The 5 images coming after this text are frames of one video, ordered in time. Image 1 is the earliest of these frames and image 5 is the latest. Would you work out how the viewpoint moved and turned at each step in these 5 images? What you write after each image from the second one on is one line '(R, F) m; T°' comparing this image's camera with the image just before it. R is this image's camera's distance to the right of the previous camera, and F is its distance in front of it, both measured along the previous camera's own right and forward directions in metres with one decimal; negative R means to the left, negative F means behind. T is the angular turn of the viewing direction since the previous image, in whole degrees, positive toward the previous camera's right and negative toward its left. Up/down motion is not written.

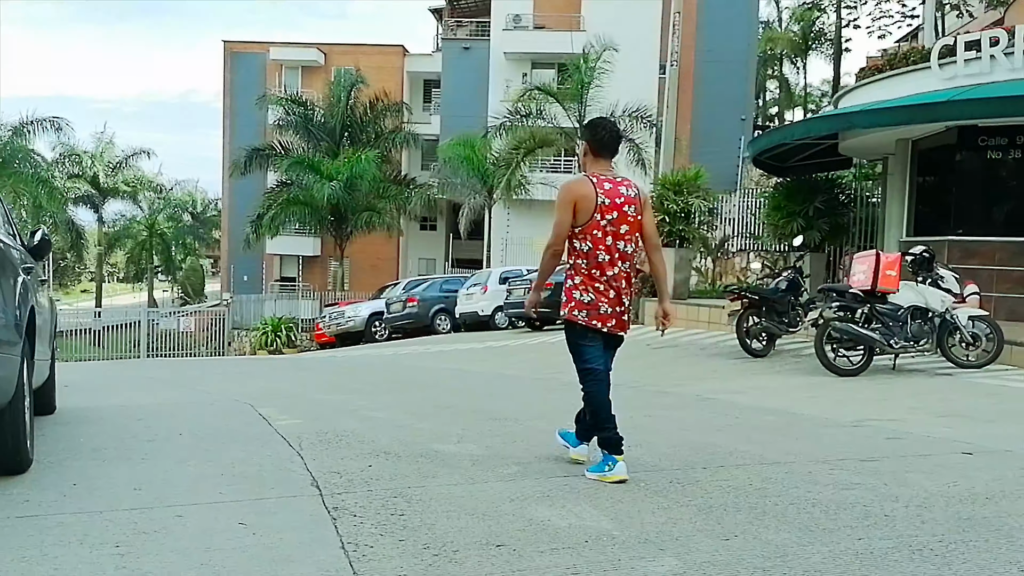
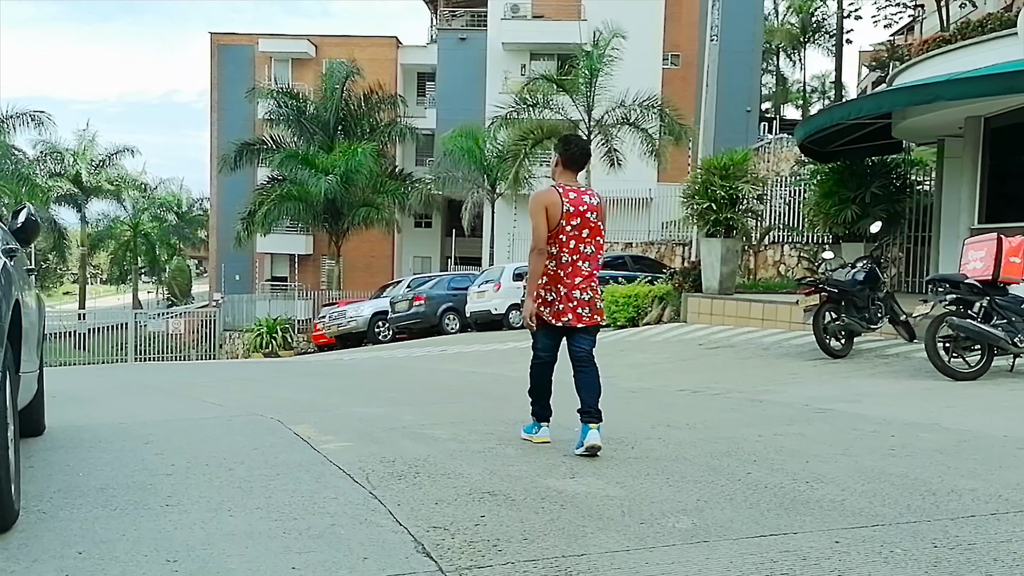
(-0.6, +1.4) m; +1°
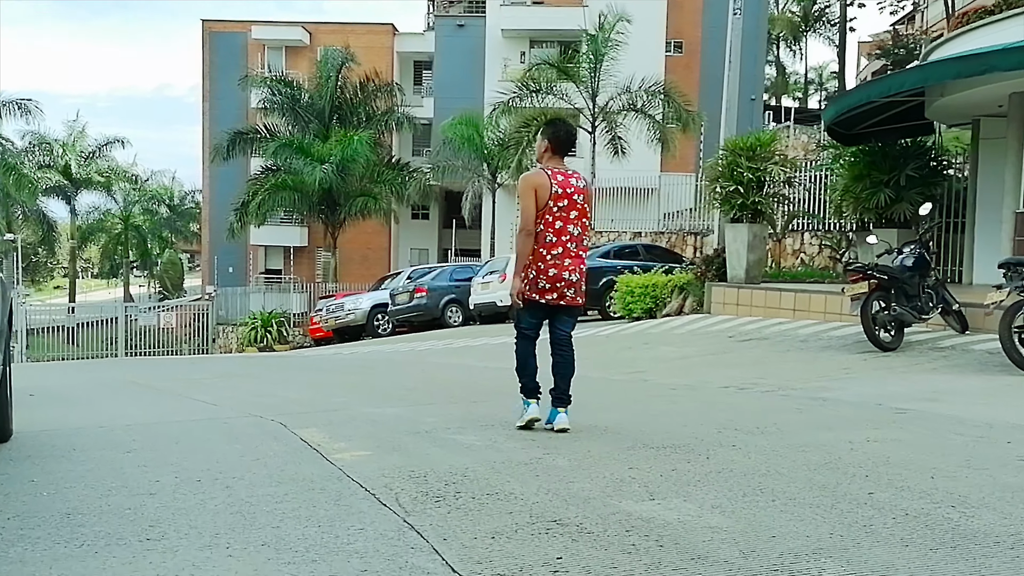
(-0.2, +0.9) m; 0°
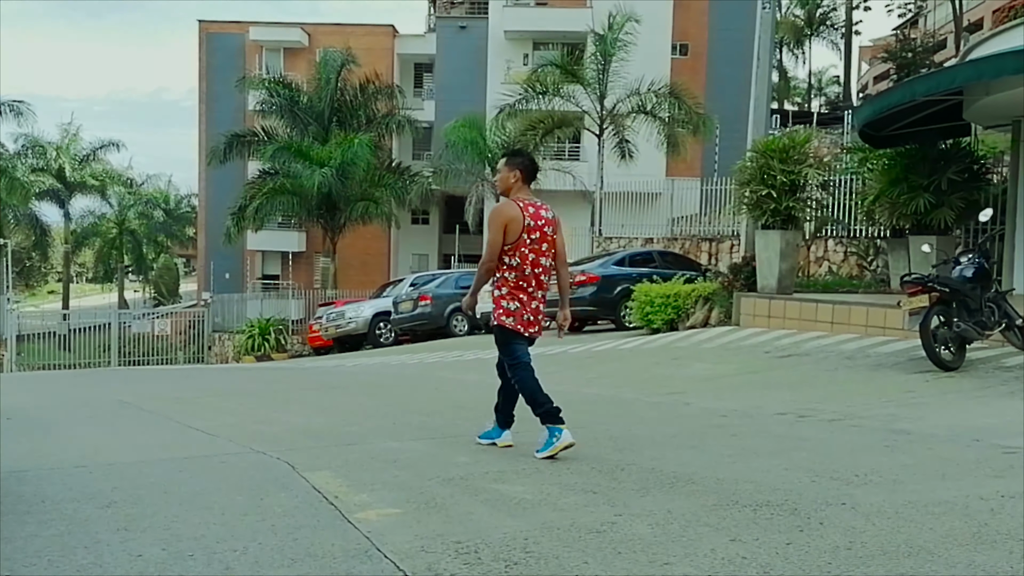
(-0.2, +0.9) m; 0°
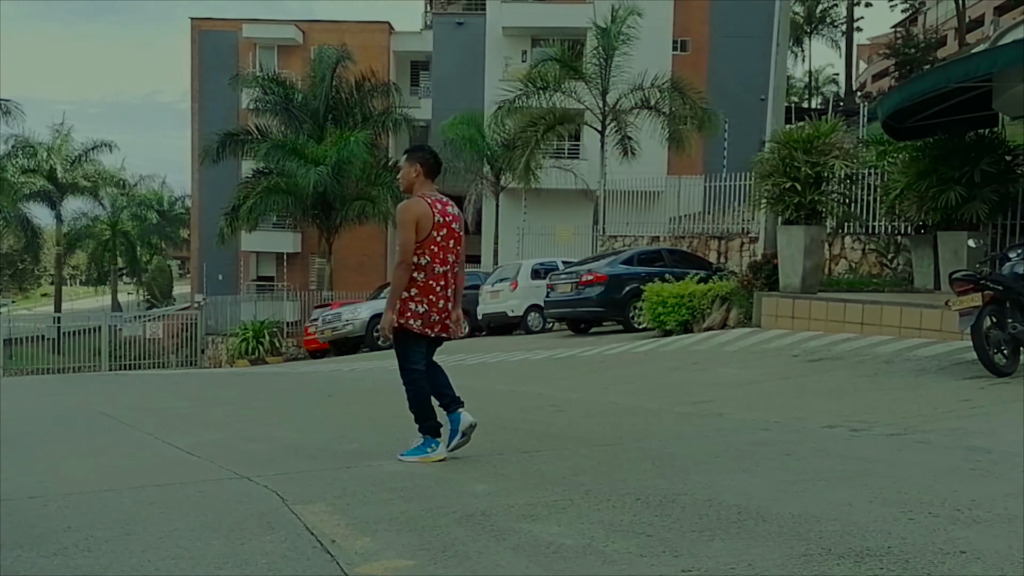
(-0.1, +0.8) m; 0°
